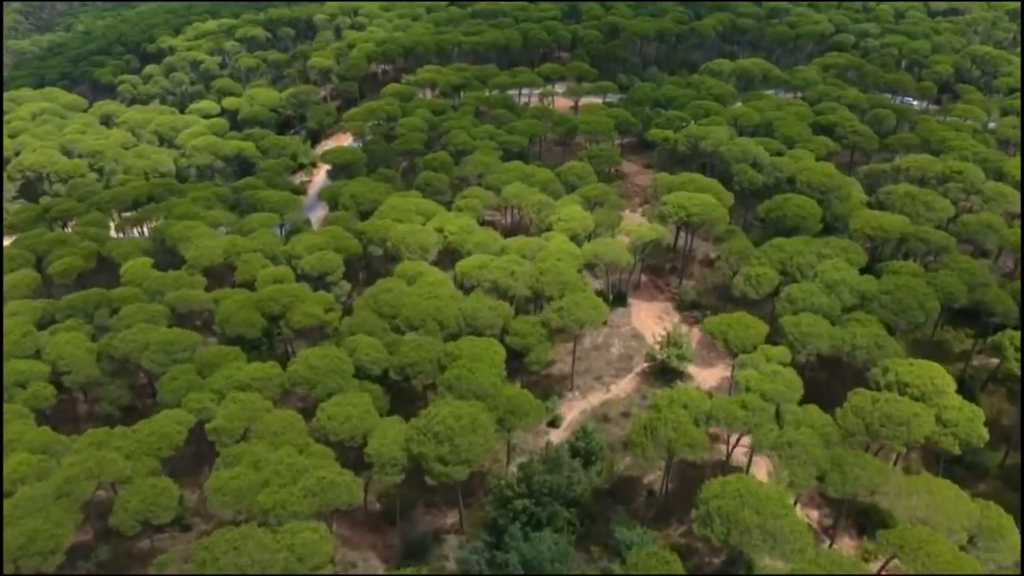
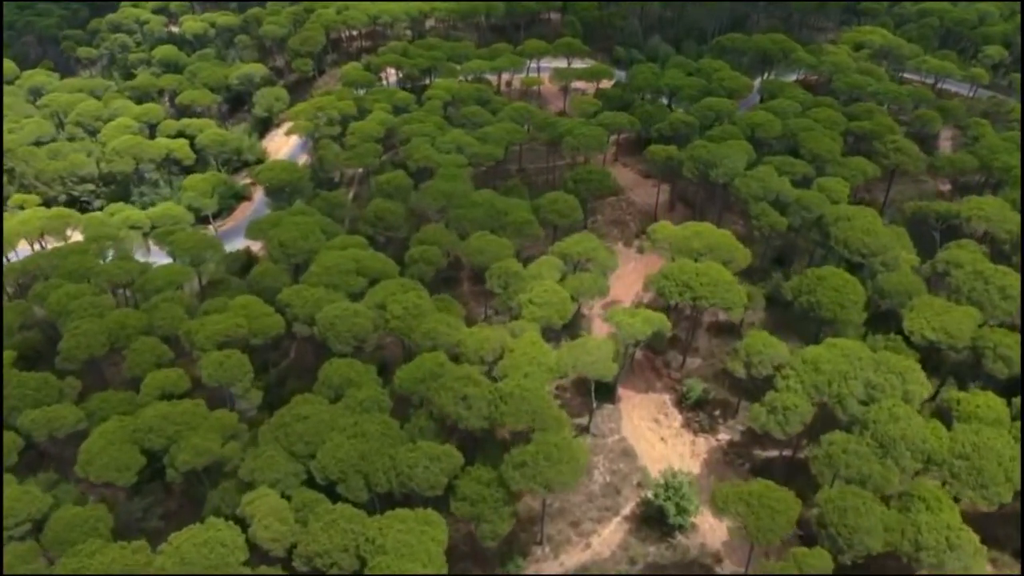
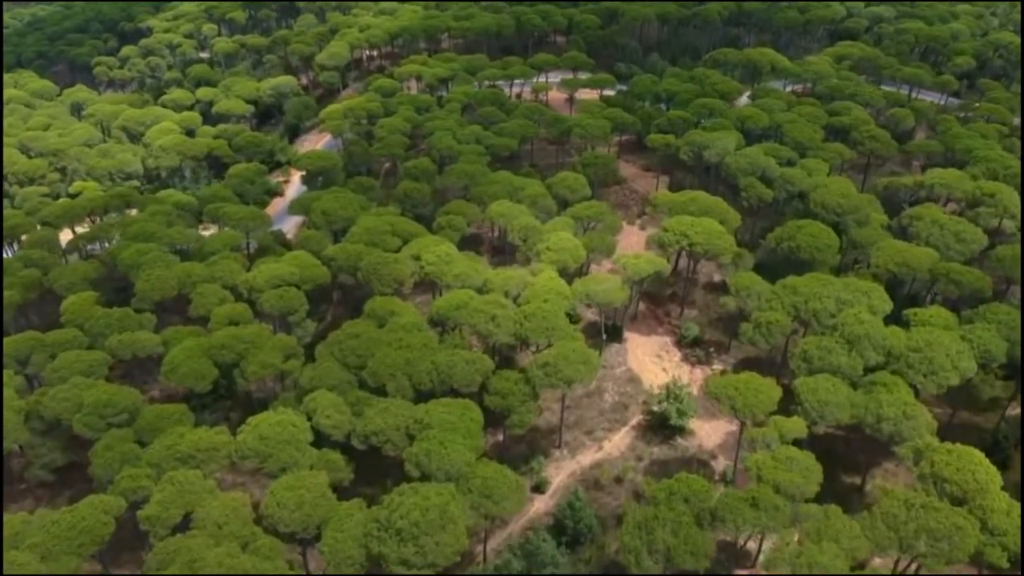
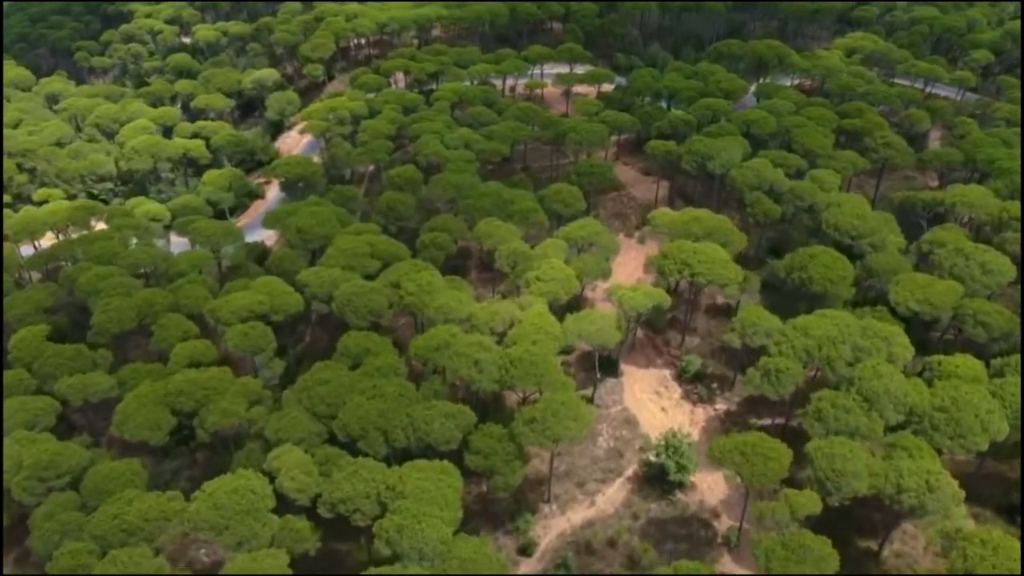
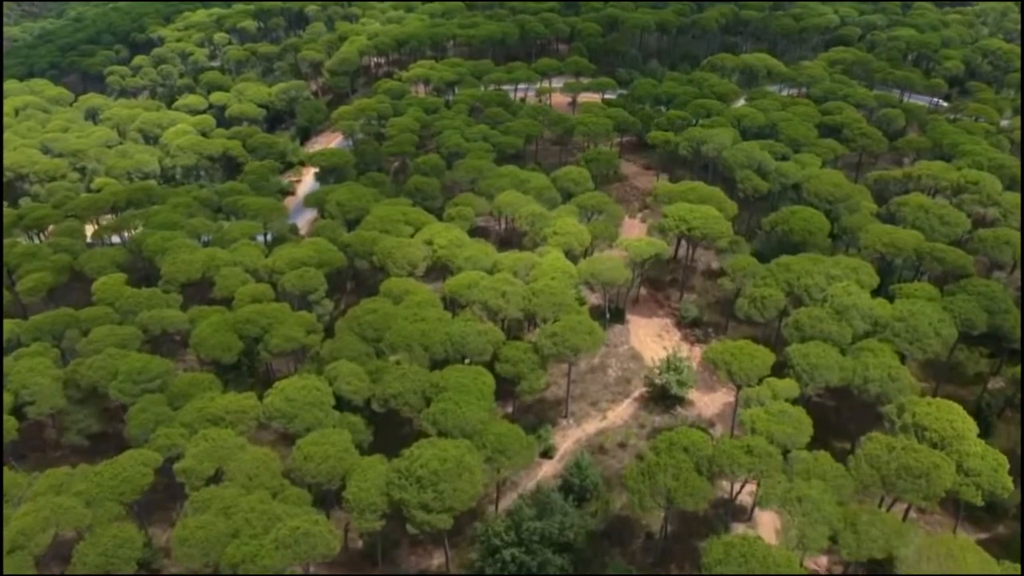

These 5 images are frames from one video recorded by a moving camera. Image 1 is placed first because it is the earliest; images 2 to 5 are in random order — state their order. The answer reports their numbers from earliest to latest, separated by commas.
5, 3, 4, 2
